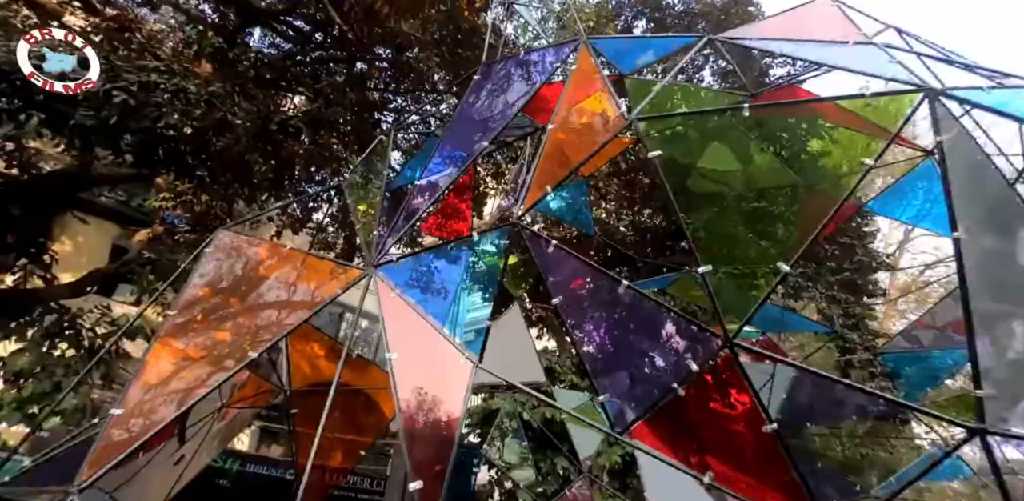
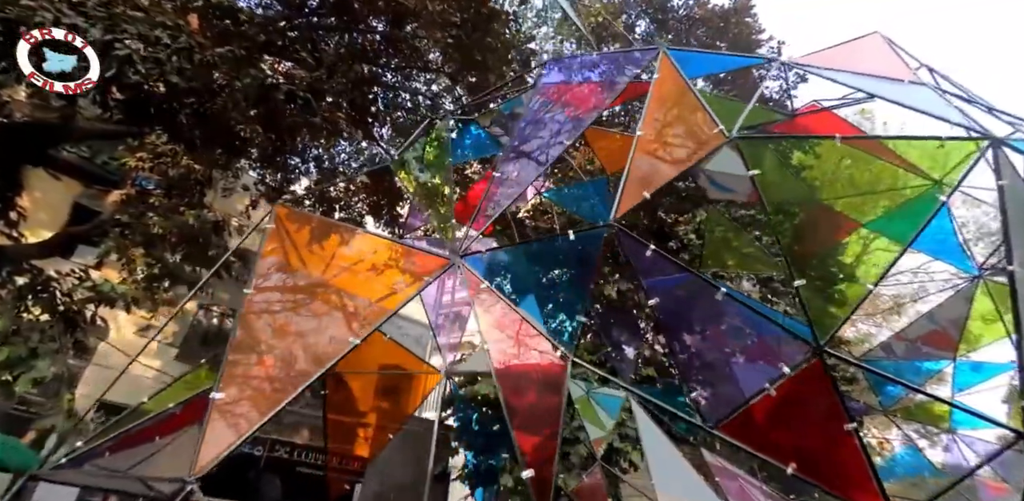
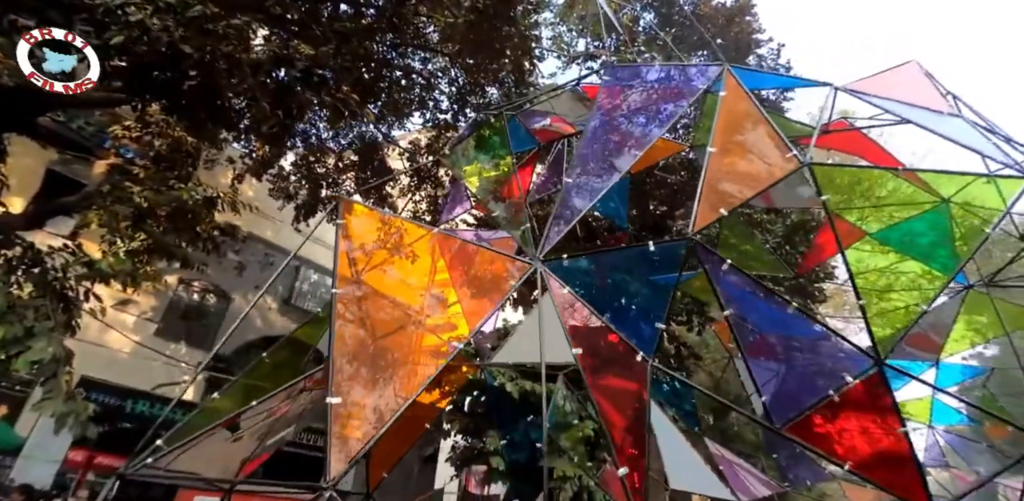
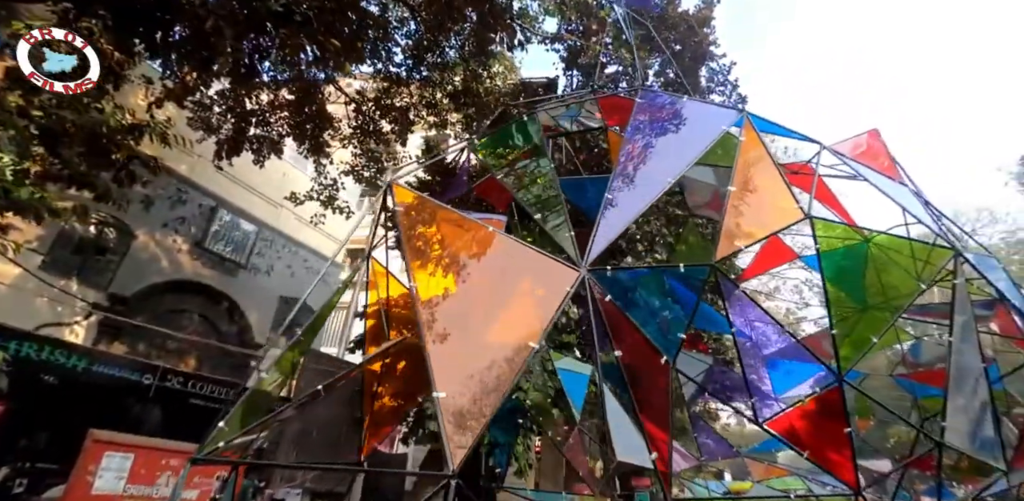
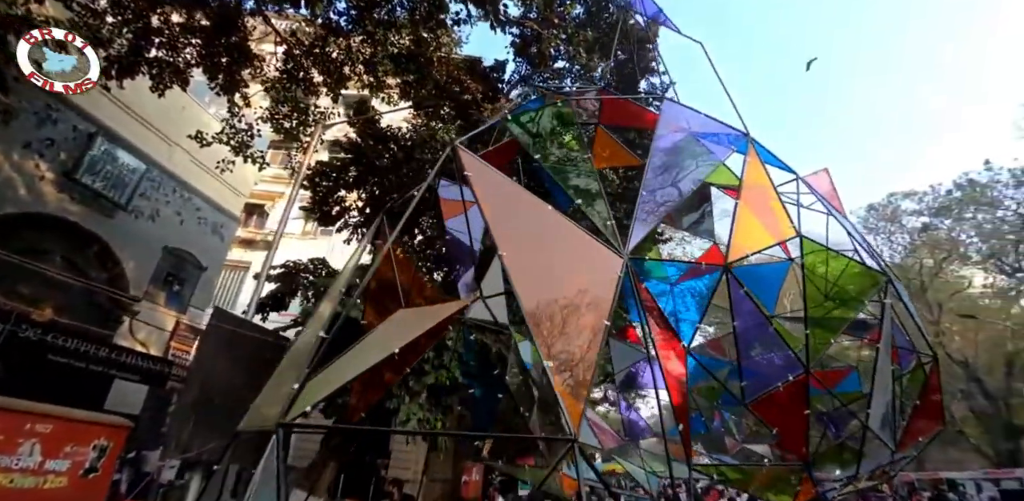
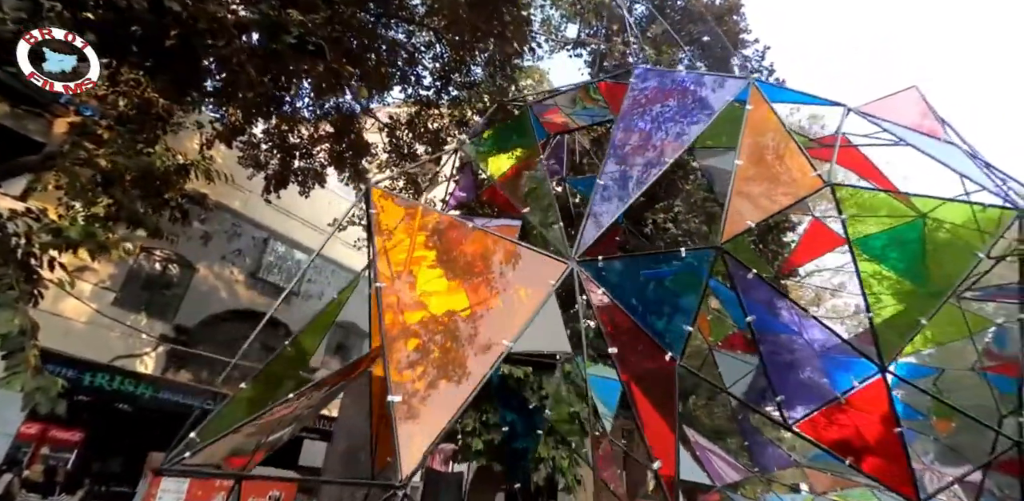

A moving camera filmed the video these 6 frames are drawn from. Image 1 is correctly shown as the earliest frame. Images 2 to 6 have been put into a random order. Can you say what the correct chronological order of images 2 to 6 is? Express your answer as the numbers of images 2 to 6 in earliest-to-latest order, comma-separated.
2, 3, 6, 4, 5
